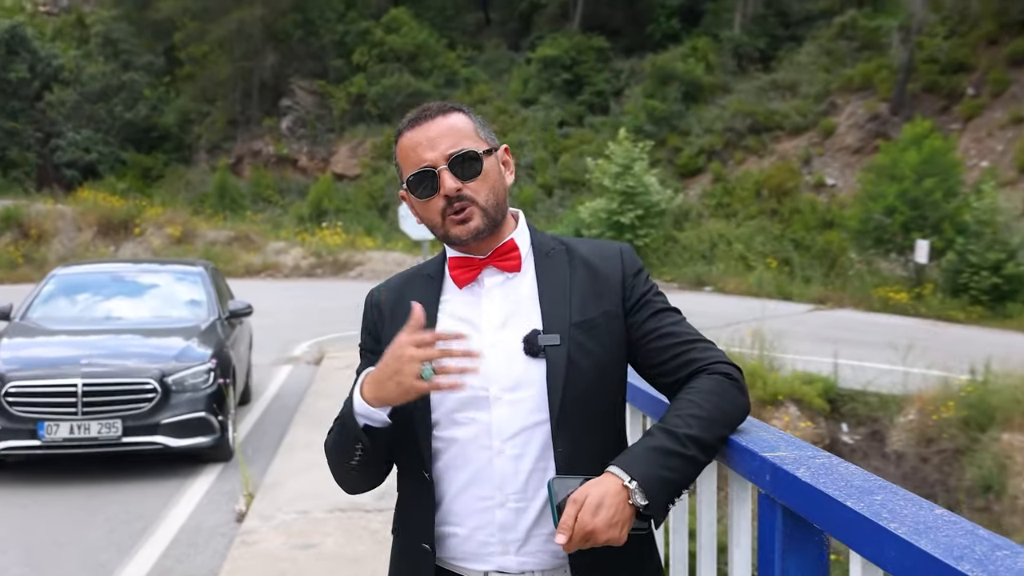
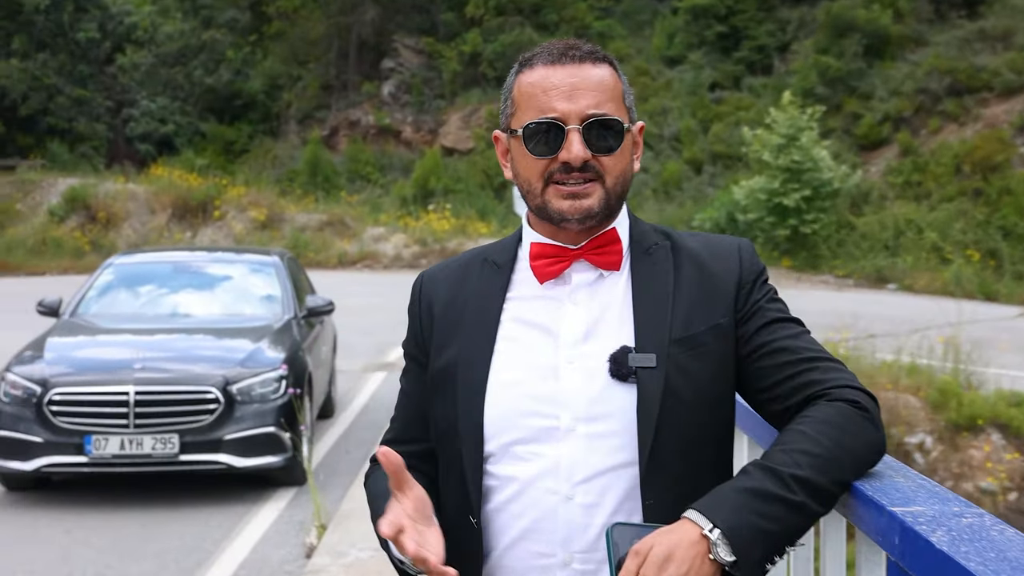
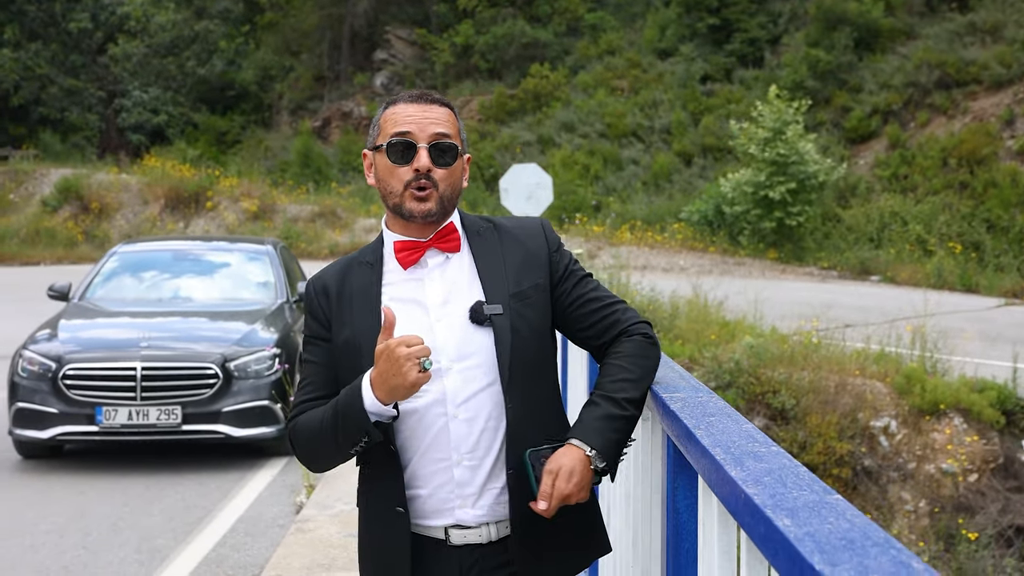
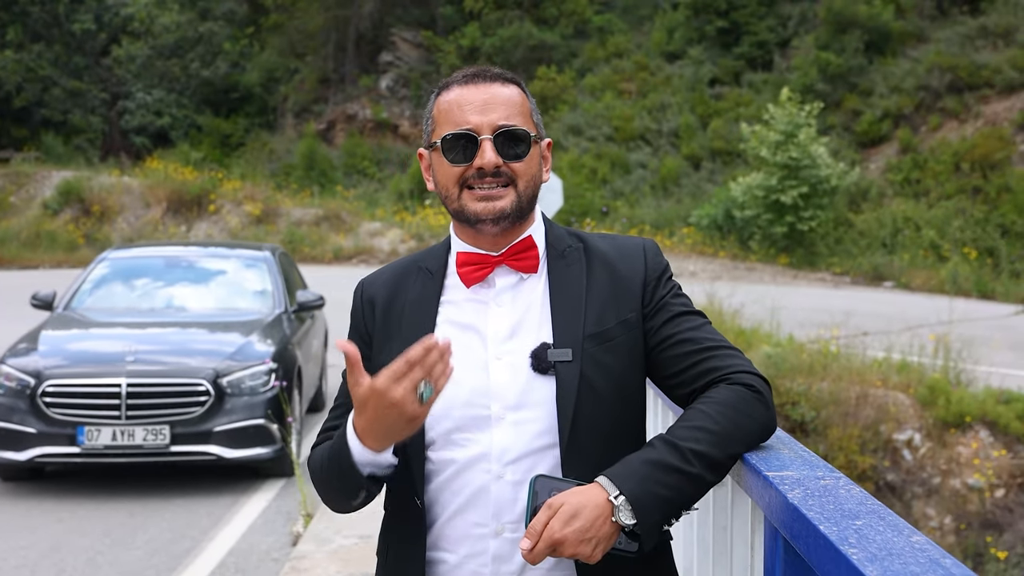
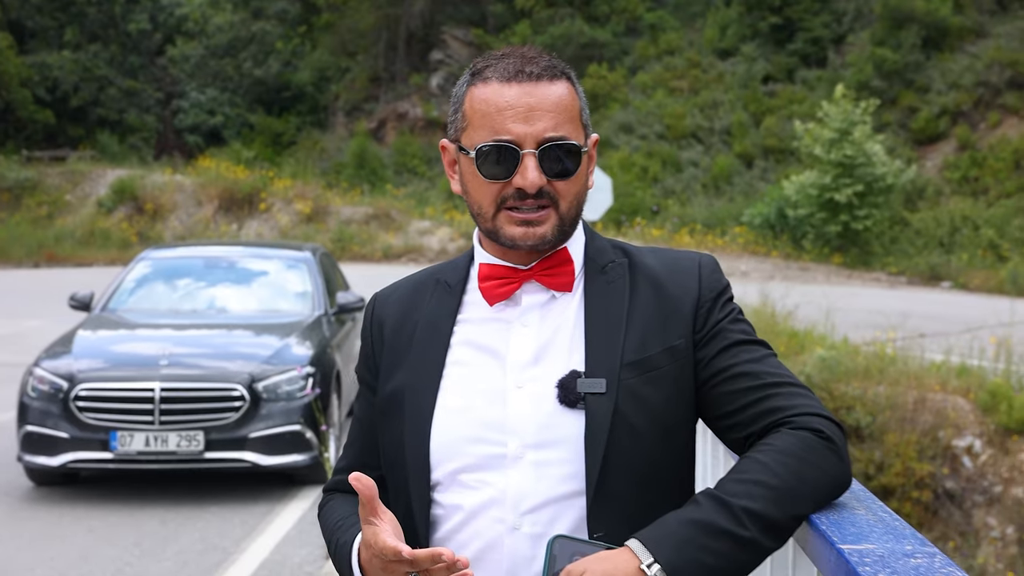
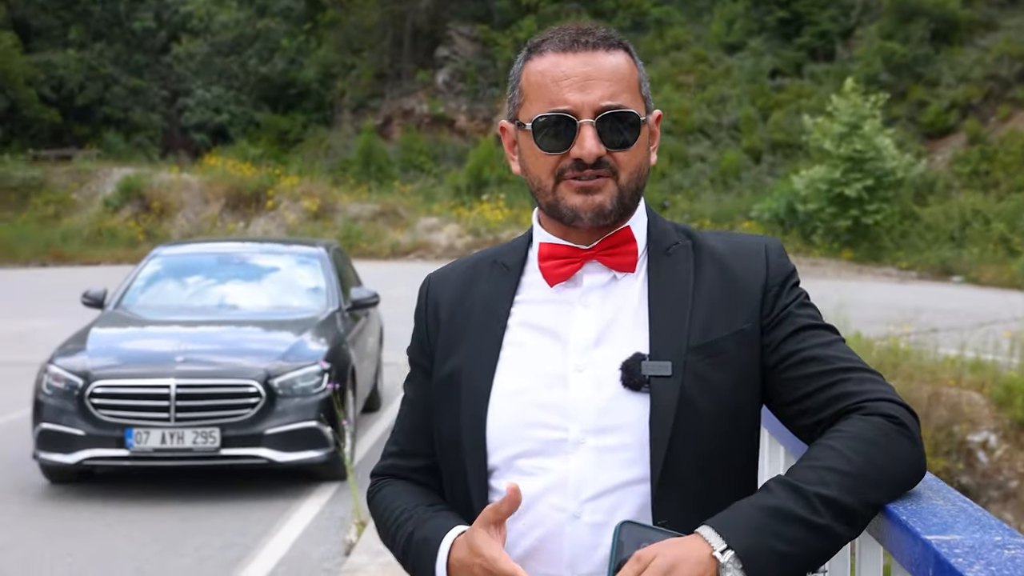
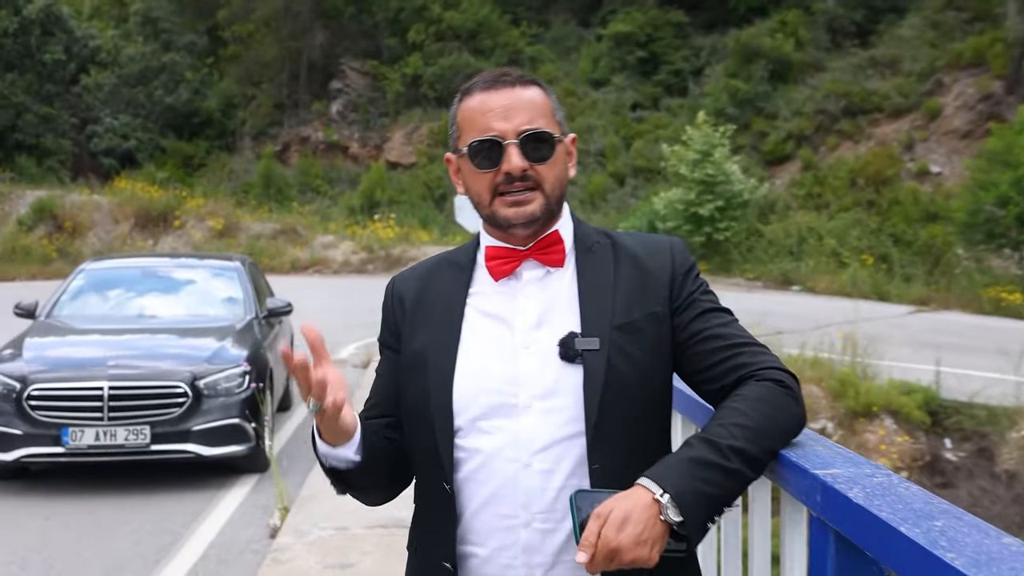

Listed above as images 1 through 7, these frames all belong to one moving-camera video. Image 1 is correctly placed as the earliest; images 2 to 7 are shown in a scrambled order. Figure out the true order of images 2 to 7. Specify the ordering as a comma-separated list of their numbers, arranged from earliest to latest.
7, 2, 6, 5, 4, 3
